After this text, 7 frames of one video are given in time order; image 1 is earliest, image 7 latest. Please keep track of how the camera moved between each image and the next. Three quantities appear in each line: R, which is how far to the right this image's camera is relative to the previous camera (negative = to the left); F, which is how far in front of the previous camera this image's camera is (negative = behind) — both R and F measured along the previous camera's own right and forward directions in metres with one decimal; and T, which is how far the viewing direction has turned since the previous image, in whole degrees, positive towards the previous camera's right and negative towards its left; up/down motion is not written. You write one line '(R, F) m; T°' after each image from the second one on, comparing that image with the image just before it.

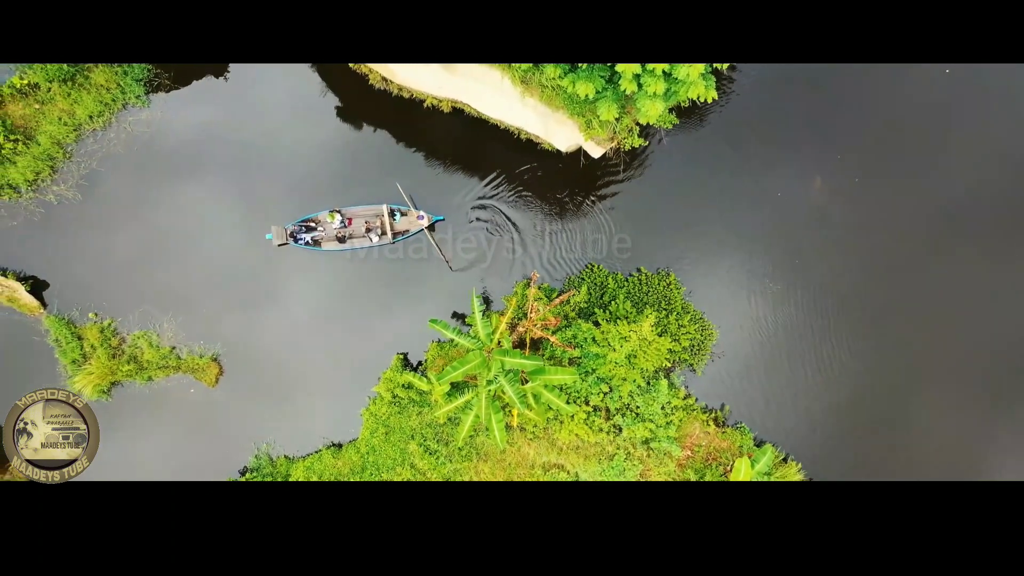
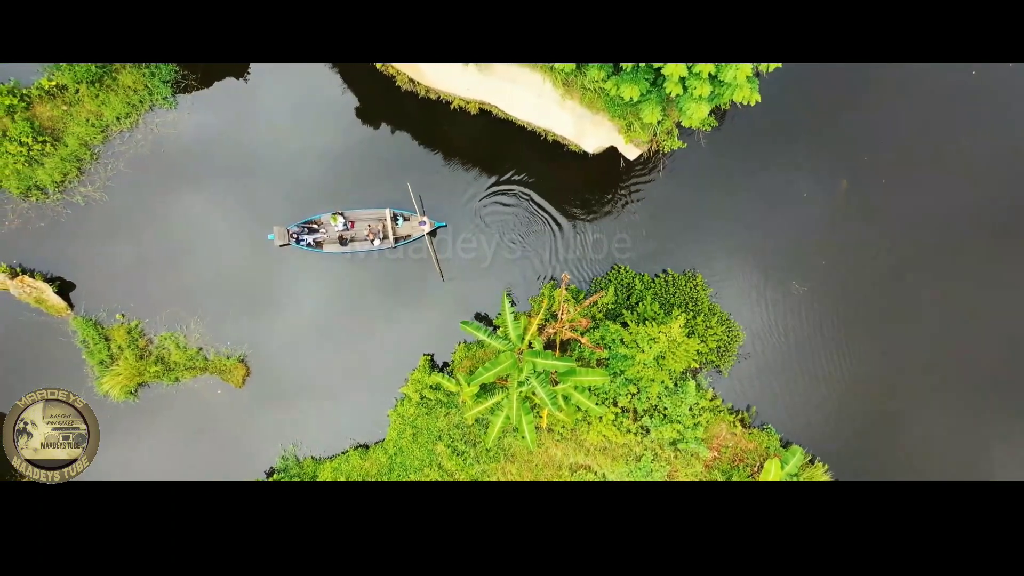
(-0.8, 0.0) m; 0°
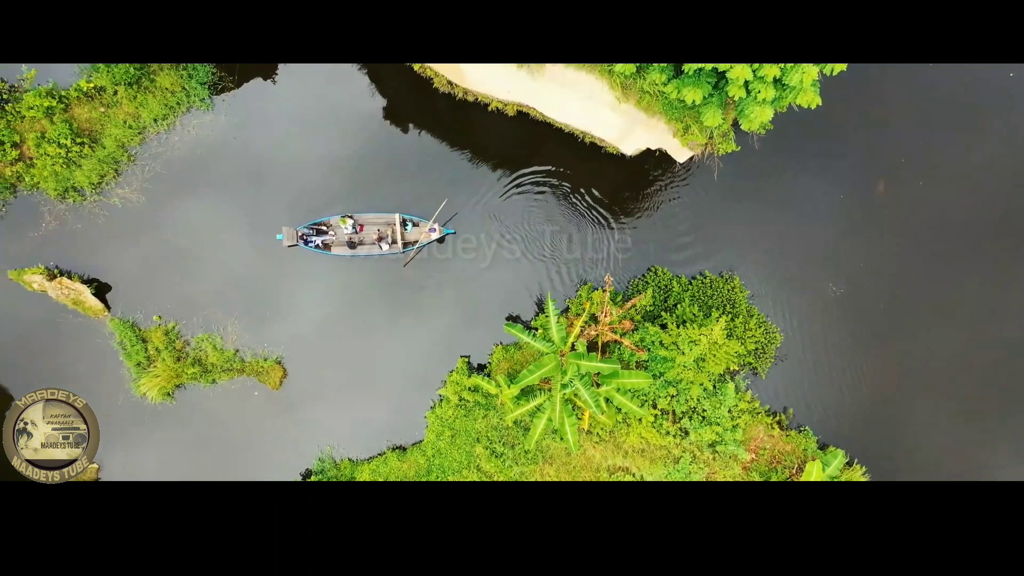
(-1.2, 0.0) m; 0°
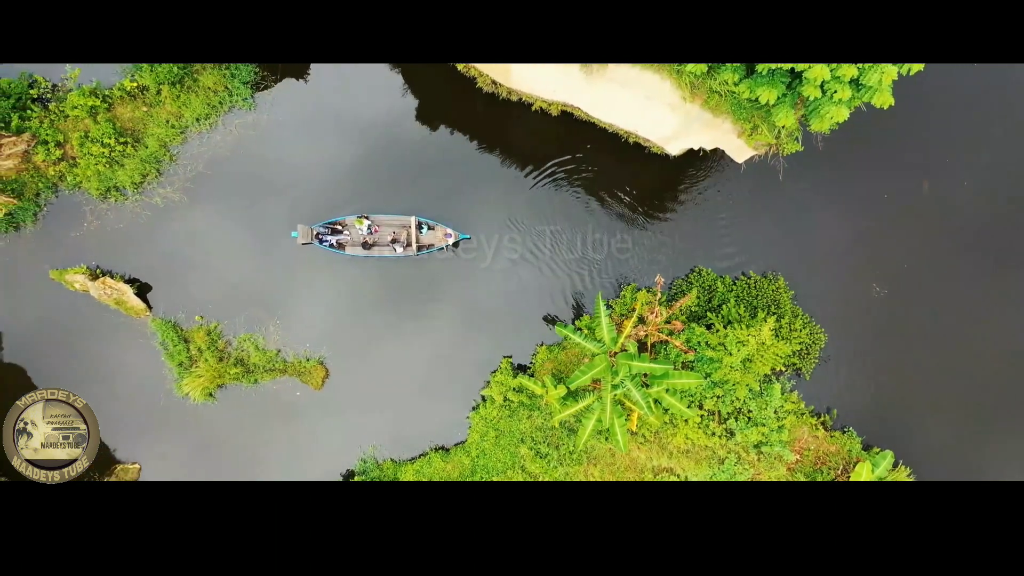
(-1.4, 0.0) m; 0°
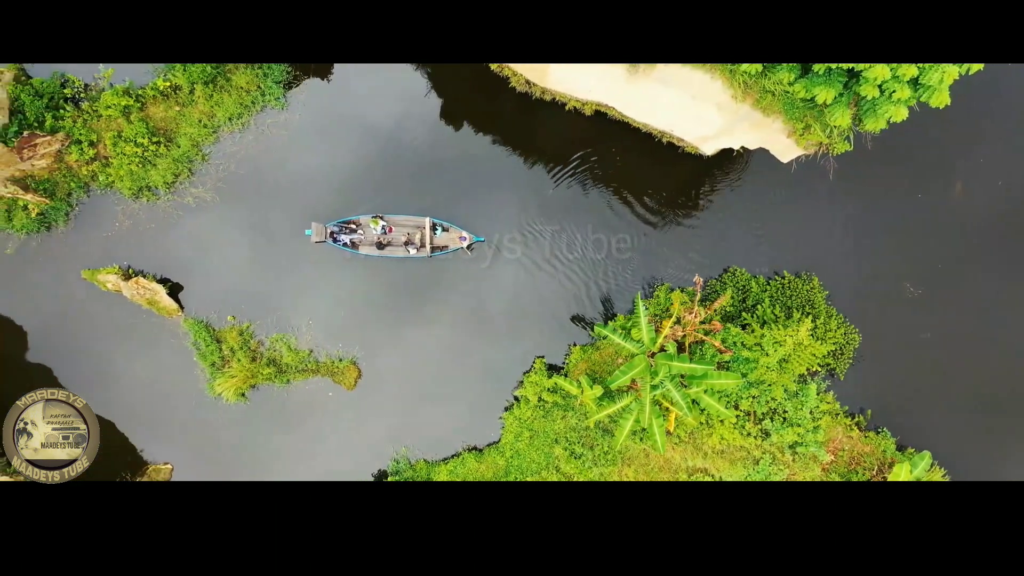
(-1.1, 0.0) m; 0°
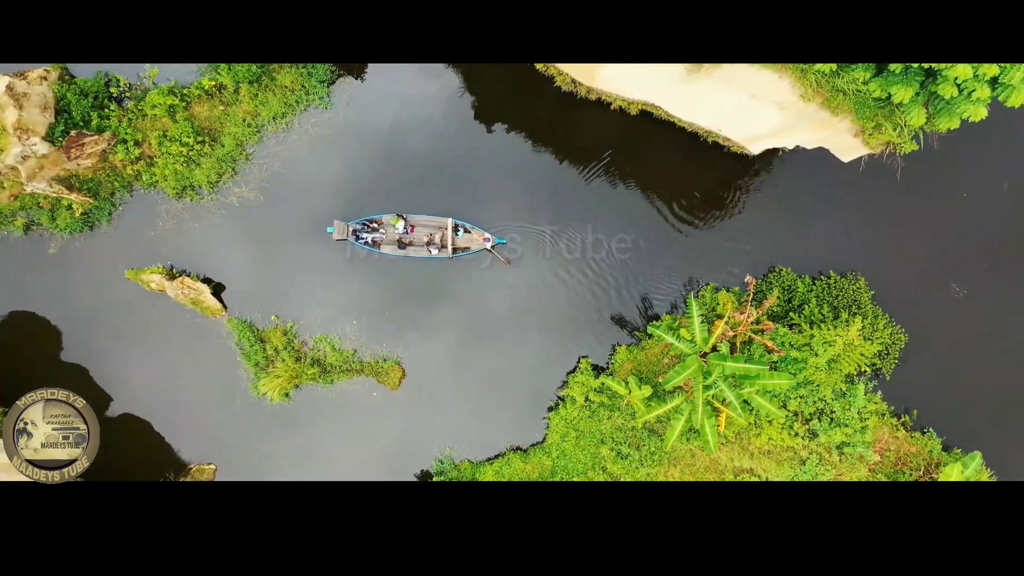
(-1.4, 0.0) m; 0°
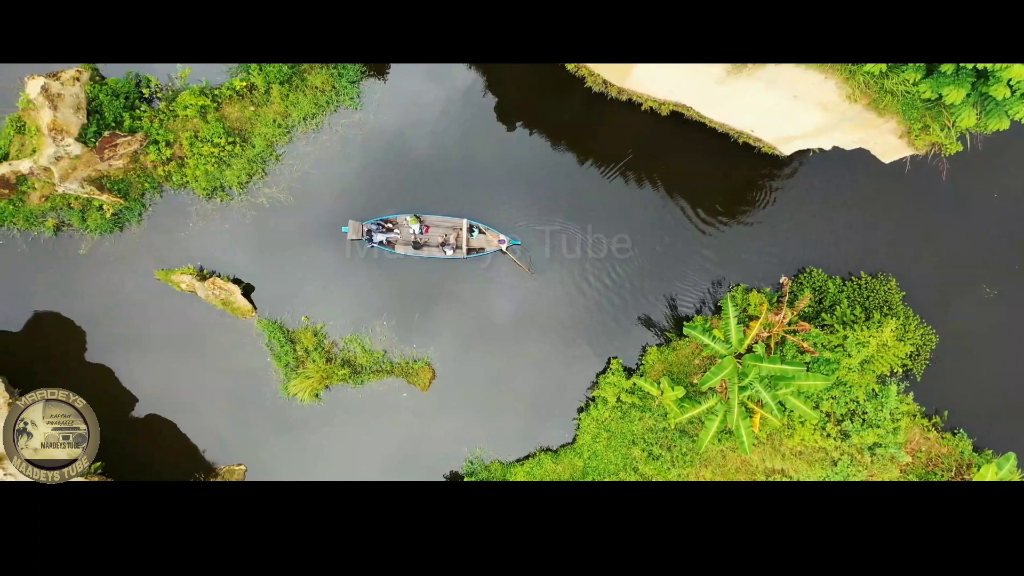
(-1.0, 0.0) m; 0°
